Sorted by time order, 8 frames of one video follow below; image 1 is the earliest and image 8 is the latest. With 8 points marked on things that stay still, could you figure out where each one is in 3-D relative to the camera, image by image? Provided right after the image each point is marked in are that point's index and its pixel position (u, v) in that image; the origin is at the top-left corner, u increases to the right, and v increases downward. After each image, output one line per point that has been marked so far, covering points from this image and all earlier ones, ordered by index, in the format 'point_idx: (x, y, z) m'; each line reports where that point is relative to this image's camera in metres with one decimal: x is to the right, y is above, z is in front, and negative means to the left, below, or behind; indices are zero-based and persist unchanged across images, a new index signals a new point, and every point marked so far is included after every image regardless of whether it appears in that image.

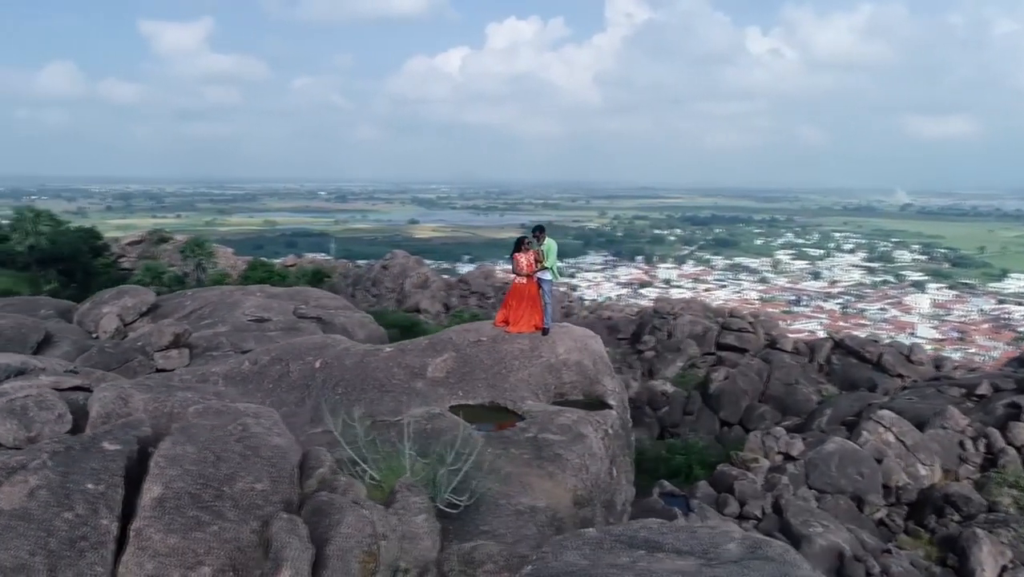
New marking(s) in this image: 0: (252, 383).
0: (-2.7, -1.0, +8.5) m
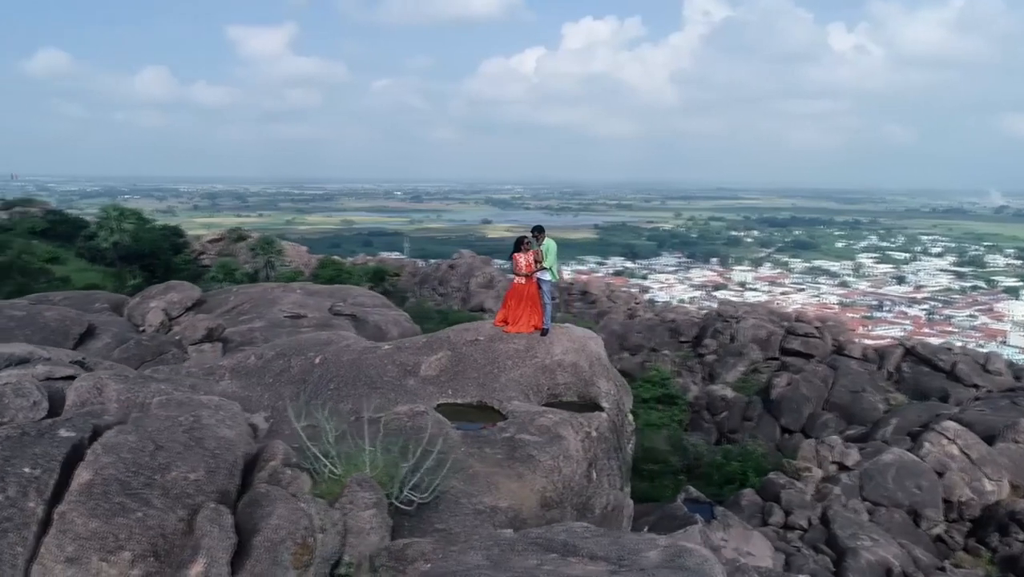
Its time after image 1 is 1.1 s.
0: (-2.8, -0.9, +8.8) m
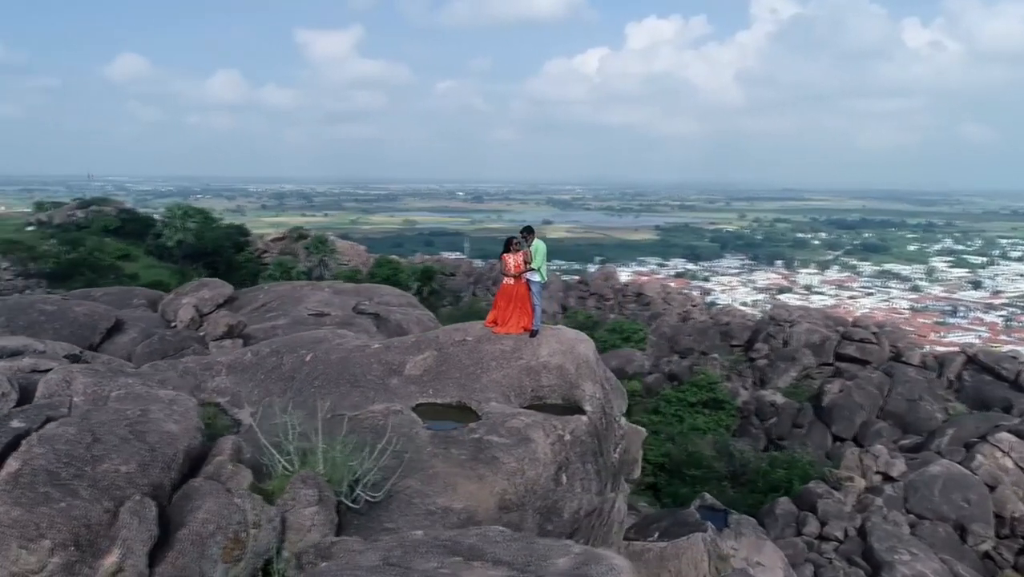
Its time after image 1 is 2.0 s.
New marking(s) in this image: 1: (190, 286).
0: (-2.9, -0.9, +8.9) m
1: (-6.9, +0.1, +17.5) m
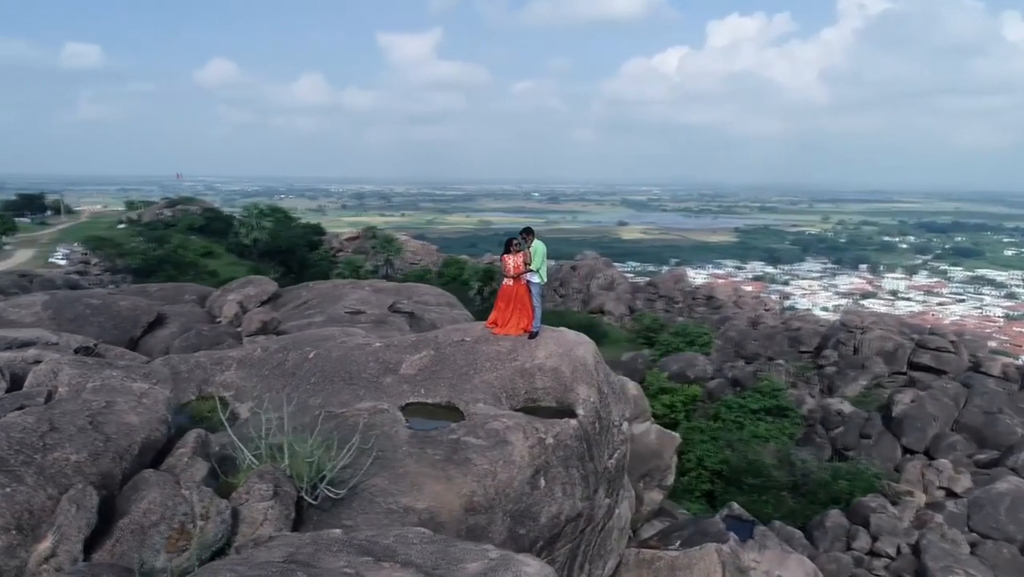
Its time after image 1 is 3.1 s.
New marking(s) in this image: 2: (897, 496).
0: (-2.9, -0.9, +9.2) m
1: (-6.1, +0.2, +18.1) m
2: (+8.6, -4.6, +17.9) m
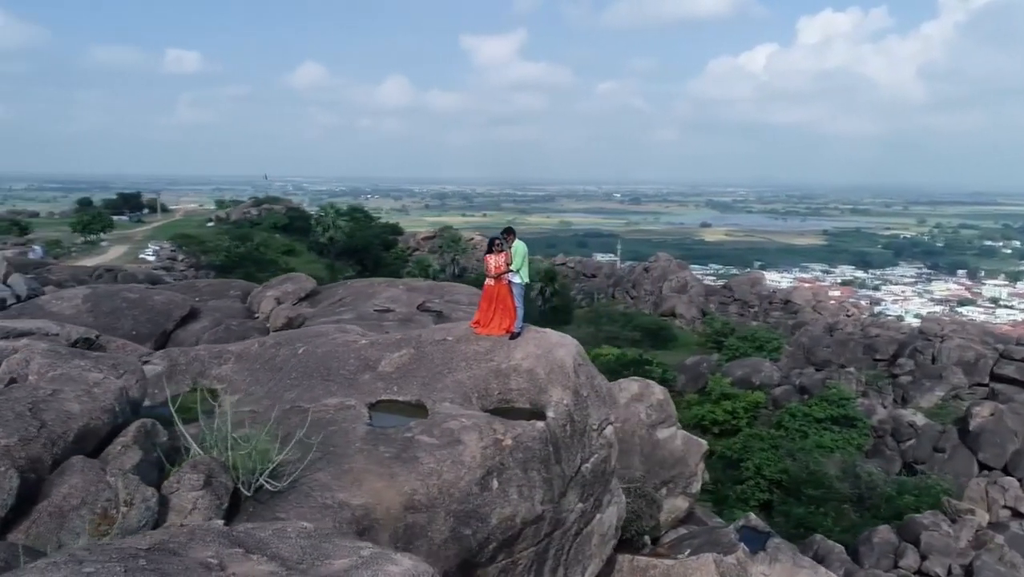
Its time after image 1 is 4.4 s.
0: (-3.1, -0.9, +9.4) m
1: (-5.4, +0.2, +18.6) m
2: (+9.2, -4.7, +17.0) m
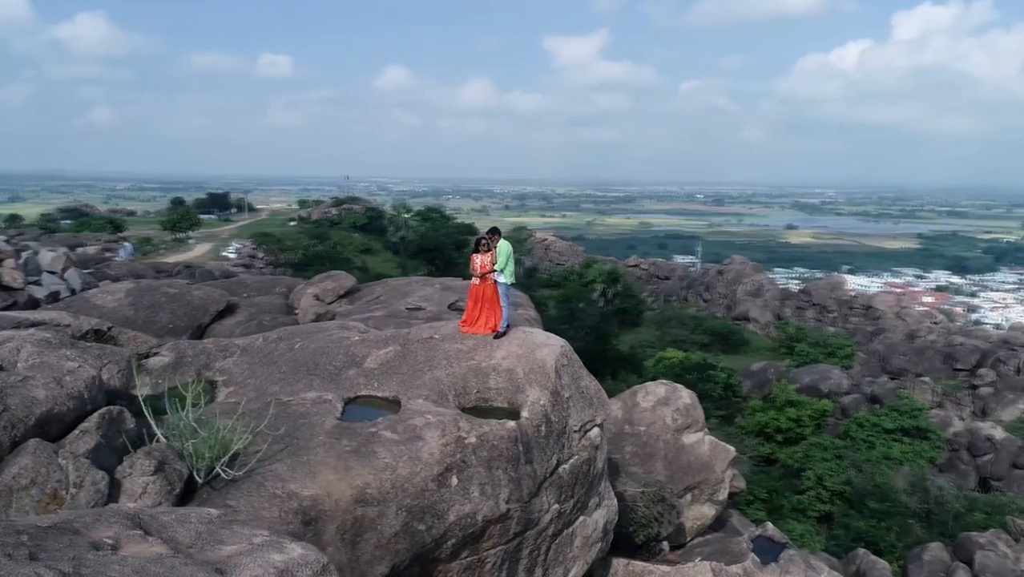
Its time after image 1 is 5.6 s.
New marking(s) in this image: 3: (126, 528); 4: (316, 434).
0: (-3.2, -0.8, +9.8) m
1: (-4.5, +0.3, +19.2) m
2: (+9.7, -4.8, +16.1) m
3: (-2.1, -1.3, +4.4) m
4: (-1.7, -1.3, +7.2) m
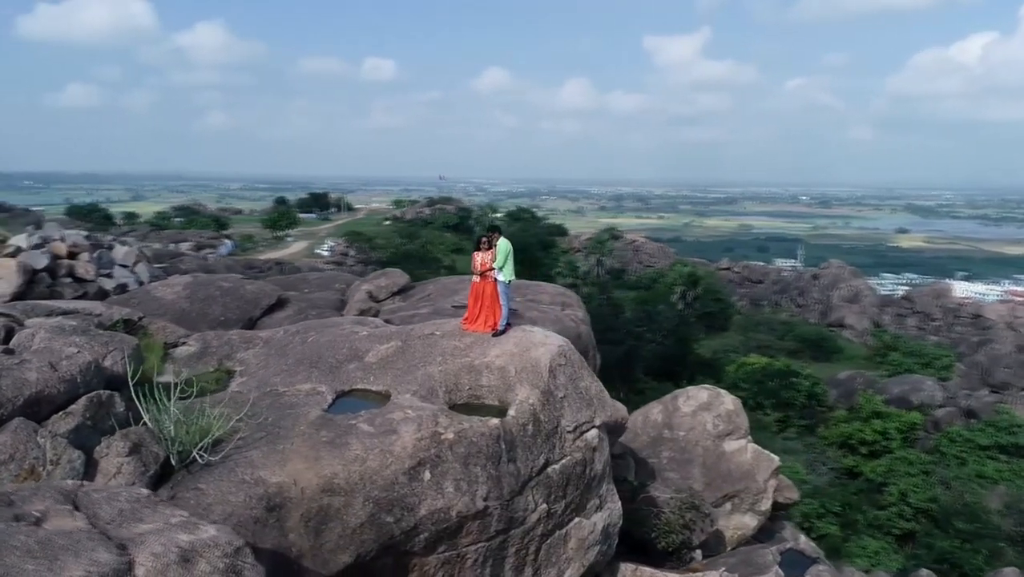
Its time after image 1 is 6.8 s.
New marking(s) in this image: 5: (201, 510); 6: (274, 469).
0: (-3.0, -0.7, +10.1) m
1: (-3.3, +0.4, +19.6) m
2: (+10.4, -5.0, +14.9) m
3: (-2.6, -1.2, +4.7) m
4: (-1.9, -1.2, +7.4) m
5: (-2.4, -1.7, +6.2) m
6: (-2.0, -1.5, +6.7) m
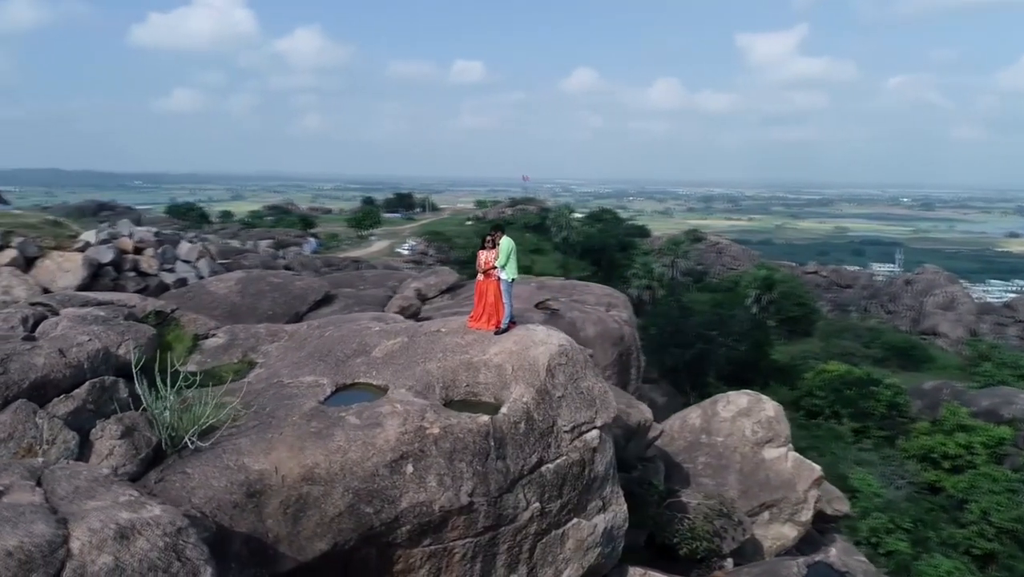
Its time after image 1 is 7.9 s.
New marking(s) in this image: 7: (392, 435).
0: (-2.9, -0.7, +10.5) m
1: (-2.1, +0.4, +20.0) m
2: (+10.9, -5.1, +13.8) m
3: (-3.0, -1.2, +5.1) m
4: (-2.1, -1.2, +7.6) m
5: (-2.6, -1.6, +6.5) m
6: (-2.2, -1.4, +7.0) m
7: (-1.1, -1.3, +7.3) m
